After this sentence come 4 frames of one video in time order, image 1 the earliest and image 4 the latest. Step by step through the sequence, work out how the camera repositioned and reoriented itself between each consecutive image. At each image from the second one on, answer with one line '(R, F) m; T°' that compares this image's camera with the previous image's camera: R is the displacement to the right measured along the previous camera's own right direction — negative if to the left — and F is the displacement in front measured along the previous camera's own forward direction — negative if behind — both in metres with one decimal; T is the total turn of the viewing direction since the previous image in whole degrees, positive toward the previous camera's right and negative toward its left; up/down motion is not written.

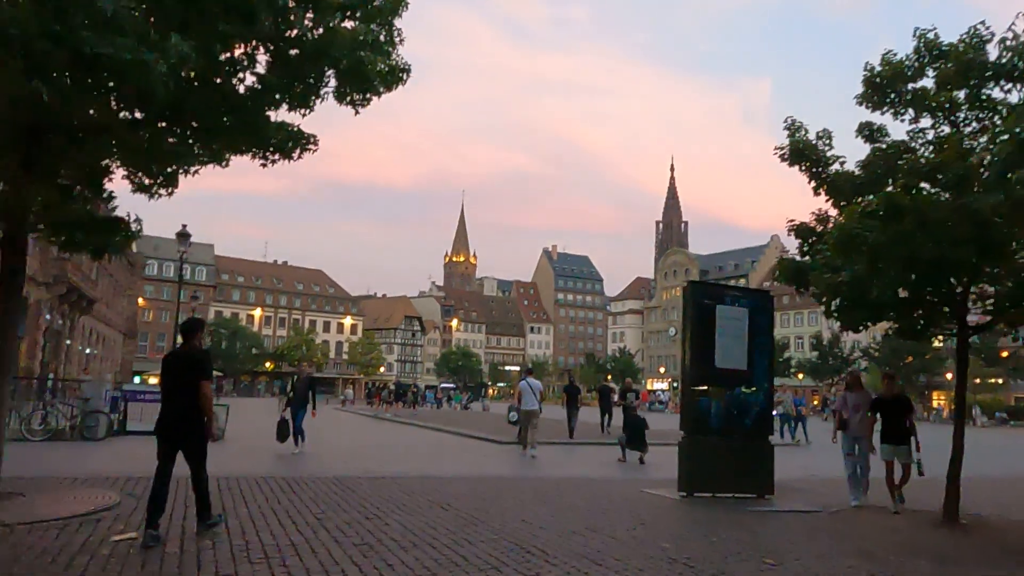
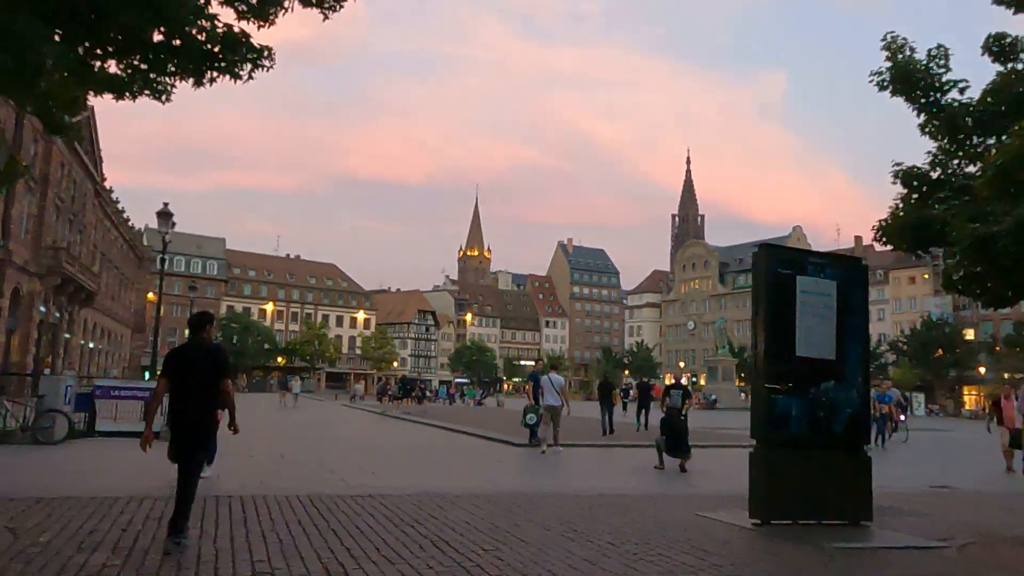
(-0.1, +2.5) m; -1°
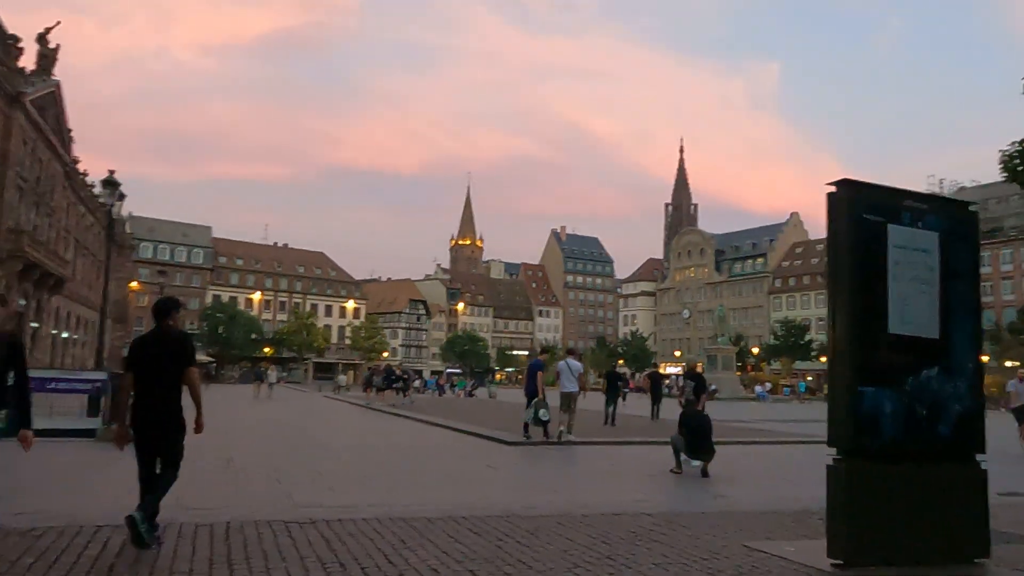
(0.0, +2.3) m; +1°
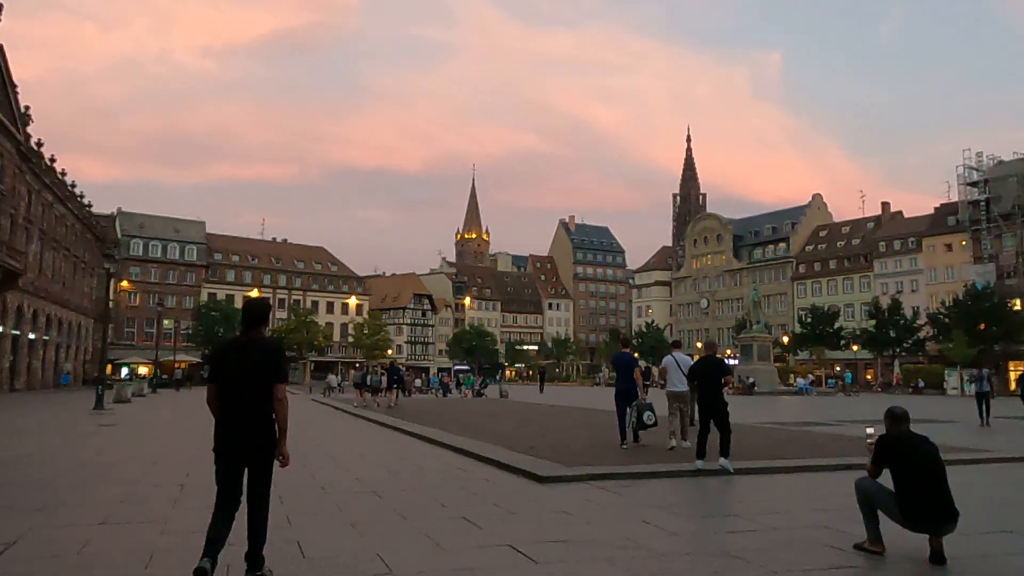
(-0.3, +5.9) m; -1°
